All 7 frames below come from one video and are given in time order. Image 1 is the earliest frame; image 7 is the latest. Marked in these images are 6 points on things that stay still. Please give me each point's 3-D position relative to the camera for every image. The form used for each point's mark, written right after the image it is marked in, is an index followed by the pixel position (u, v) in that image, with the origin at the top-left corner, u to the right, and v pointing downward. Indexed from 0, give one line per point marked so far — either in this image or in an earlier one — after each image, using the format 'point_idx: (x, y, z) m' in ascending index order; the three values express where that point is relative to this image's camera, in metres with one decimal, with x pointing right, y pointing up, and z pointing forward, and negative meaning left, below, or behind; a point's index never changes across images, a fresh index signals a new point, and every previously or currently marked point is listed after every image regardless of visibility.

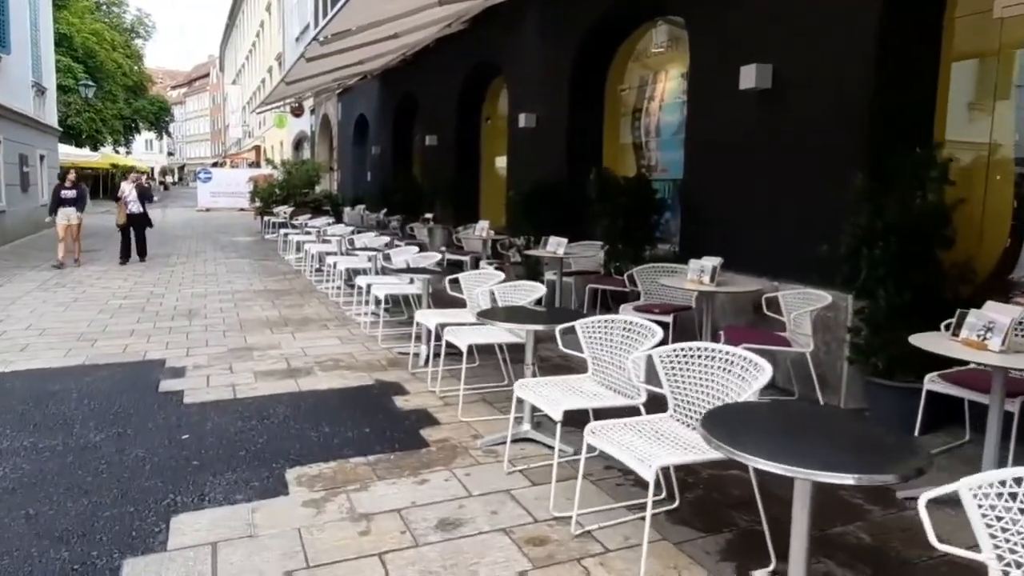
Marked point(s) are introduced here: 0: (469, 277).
0: (-0.4, +0.1, +5.6) m
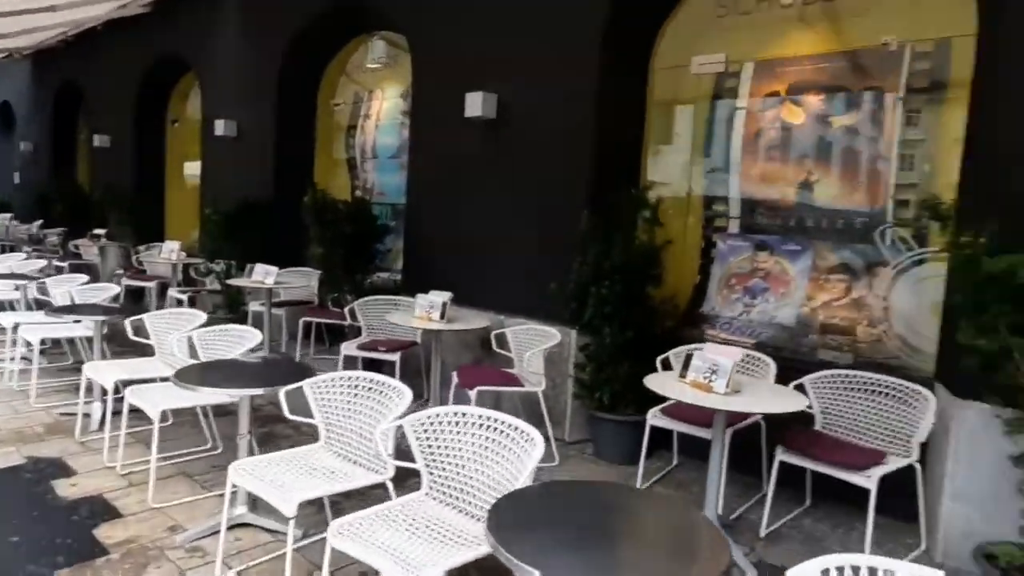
0: (-2.4, -0.2, +4.6) m
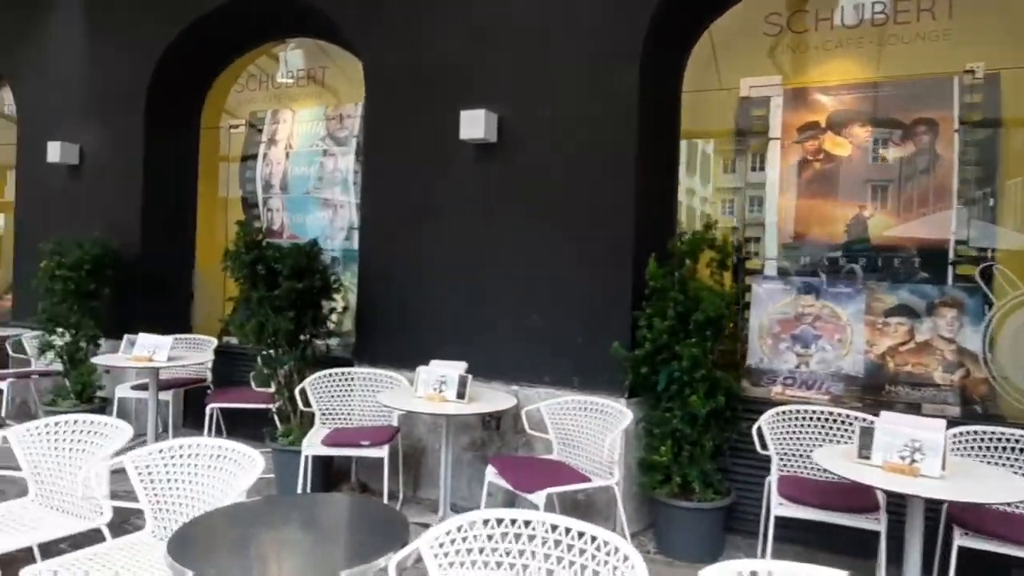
0: (-2.0, -0.6, +2.9) m
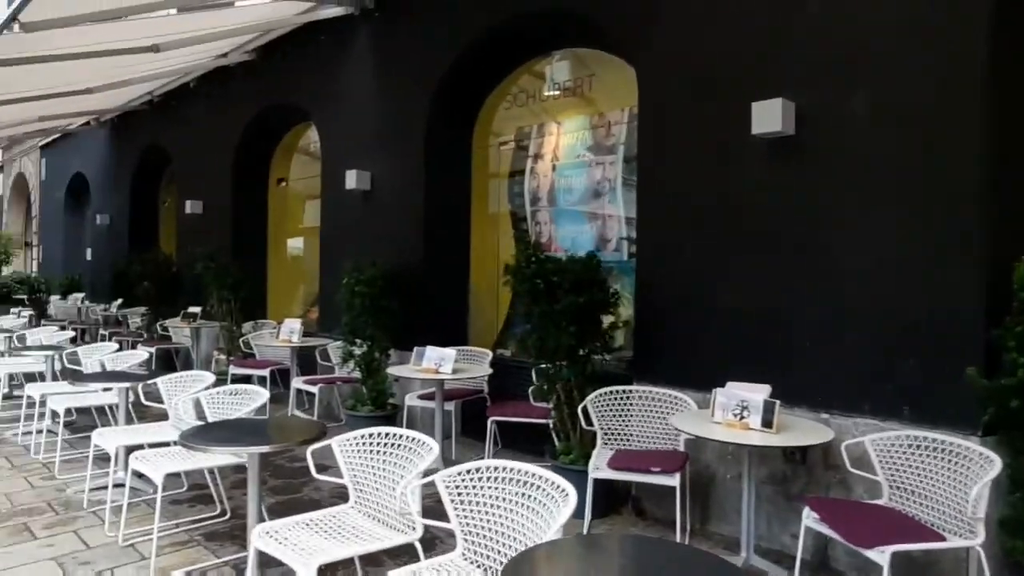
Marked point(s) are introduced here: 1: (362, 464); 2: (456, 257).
0: (-0.7, -0.7, +3.1) m
1: (-0.6, -0.8, +3.1) m
2: (-0.5, +0.3, +6.7) m
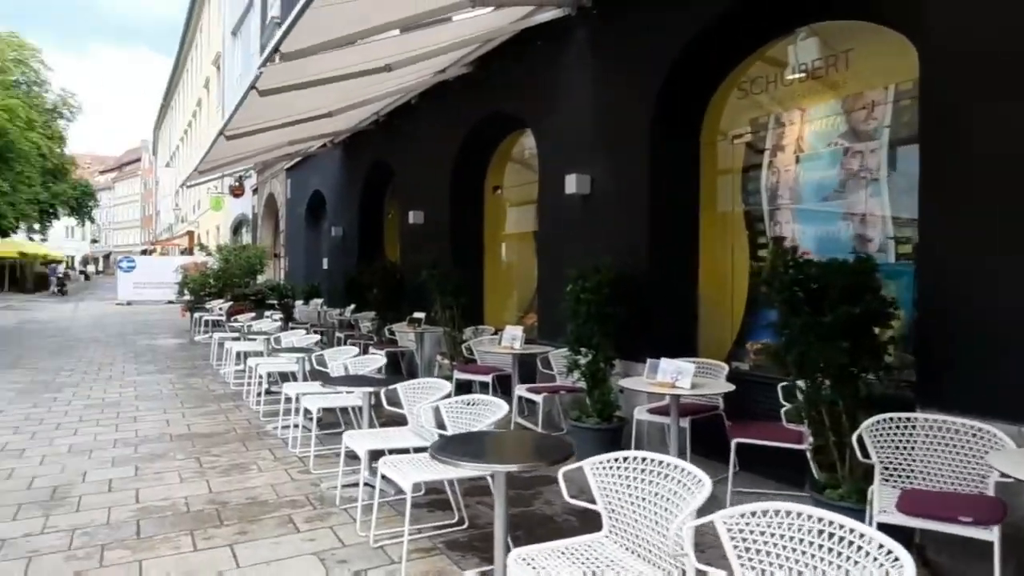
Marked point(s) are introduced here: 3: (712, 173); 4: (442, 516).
0: (+0.4, -0.8, +2.9) m
1: (+0.5, -0.8, +2.9) m
2: (+1.5, +0.2, +6.3) m
3: (+1.8, +1.0, +6.3) m
4: (-0.5, -1.6, +4.9) m
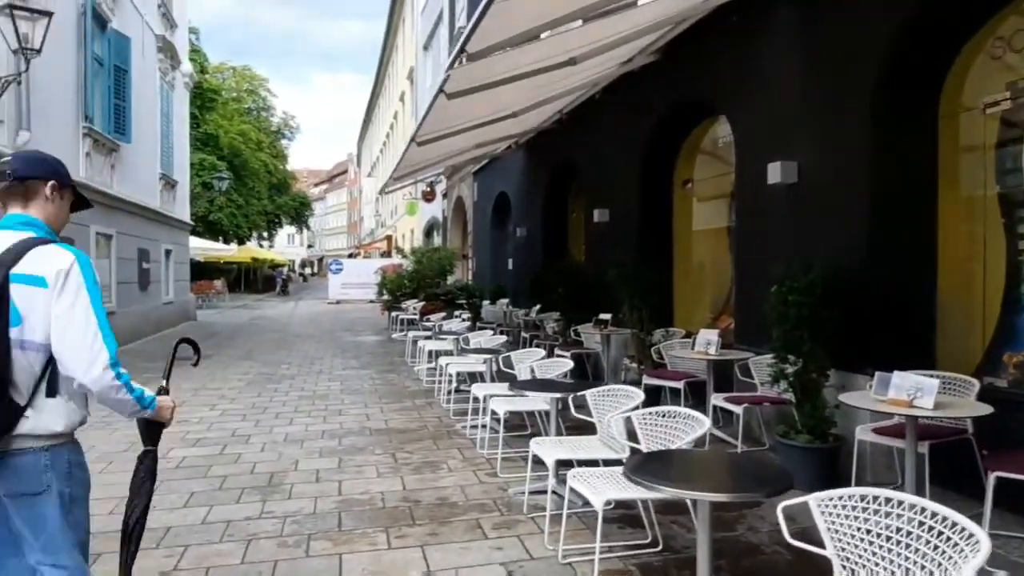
0: (+1.1, -0.8, +2.4) m
1: (+1.2, -0.8, +2.4) m
2: (+3.1, +0.2, +5.4) m
3: (+3.3, +1.0, +5.4) m
4: (+0.8, -1.6, +4.6) m
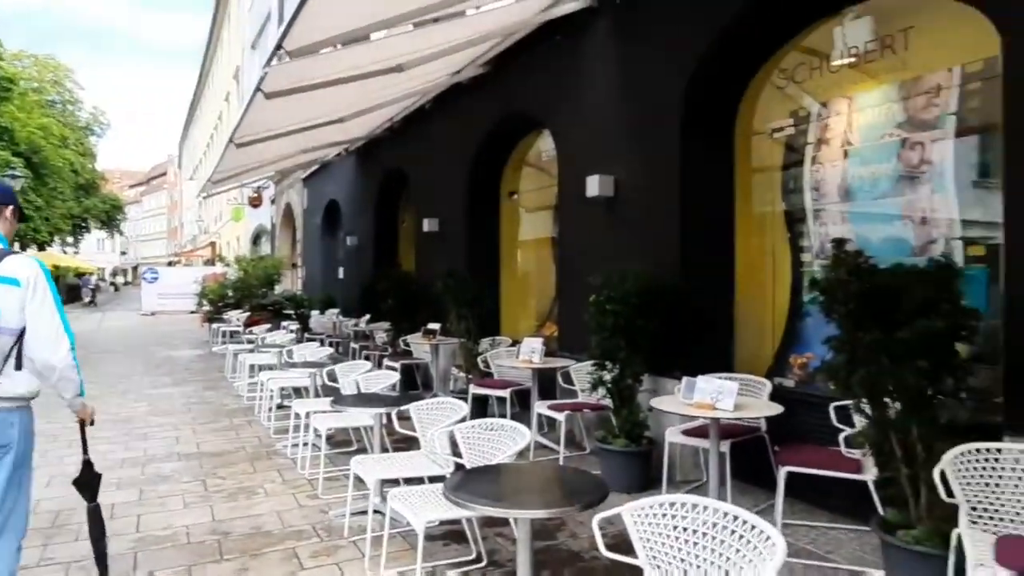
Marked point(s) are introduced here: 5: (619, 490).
0: (+0.5, -0.8, +2.4) m
1: (+0.5, -0.9, +2.4) m
2: (+1.7, +0.2, +5.8) m
3: (+1.9, +0.9, +5.8) m
4: (-0.3, -1.7, +4.5) m
5: (+0.8, -1.5, +5.4) m
